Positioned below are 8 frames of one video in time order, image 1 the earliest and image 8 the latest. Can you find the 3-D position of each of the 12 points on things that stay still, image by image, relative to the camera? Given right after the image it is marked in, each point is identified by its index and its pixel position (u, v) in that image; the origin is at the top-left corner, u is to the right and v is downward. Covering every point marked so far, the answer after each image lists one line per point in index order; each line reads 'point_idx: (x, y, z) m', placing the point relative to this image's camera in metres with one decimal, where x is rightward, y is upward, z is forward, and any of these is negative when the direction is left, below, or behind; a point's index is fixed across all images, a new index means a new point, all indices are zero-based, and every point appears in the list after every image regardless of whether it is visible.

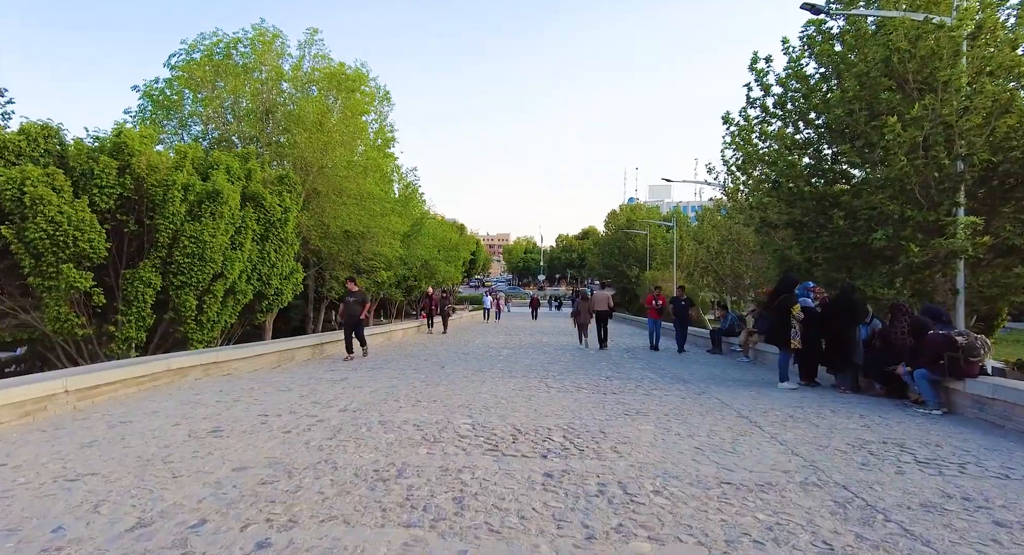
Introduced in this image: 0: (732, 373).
0: (+4.1, -1.8, +11.7) m
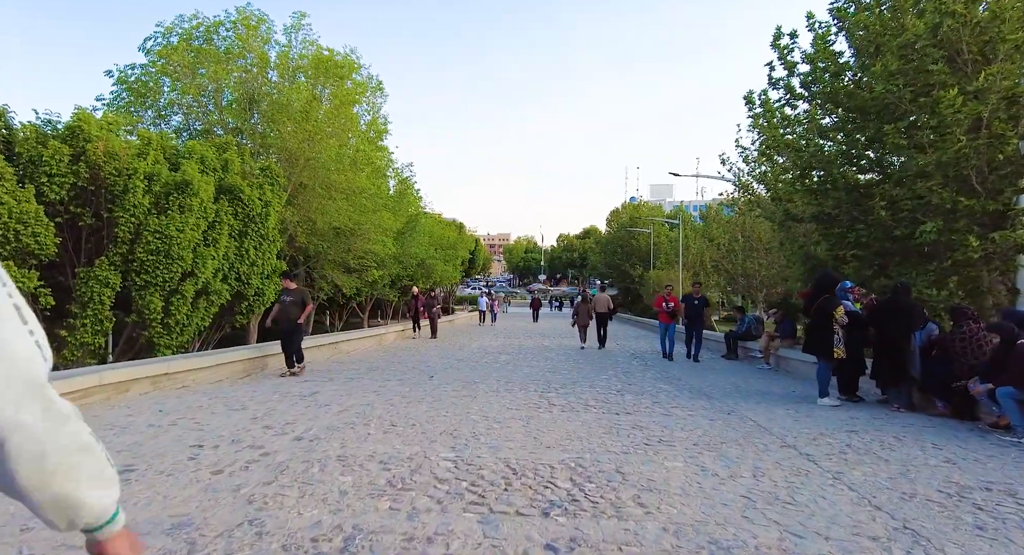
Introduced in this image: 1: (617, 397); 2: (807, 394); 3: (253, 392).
0: (+4.1, -1.8, +10.4) m
1: (+1.5, -1.7, +8.6) m
2: (+4.3, -1.7, +9.0) m
3: (-3.7, -1.6, +8.8) m
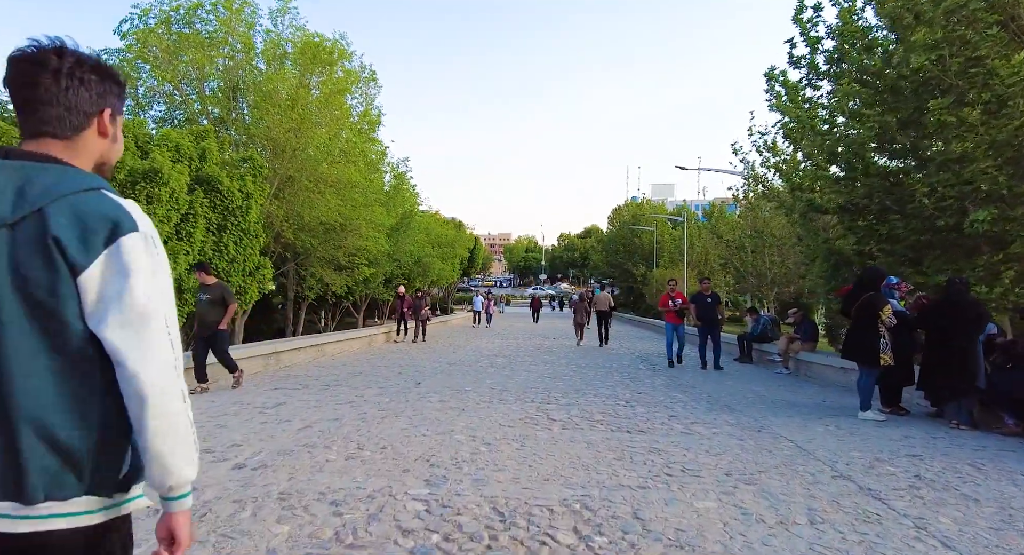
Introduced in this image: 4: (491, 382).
0: (+4.0, -1.7, +9.2) m
1: (+1.4, -1.6, +7.5) m
2: (+4.2, -1.6, +7.9) m
3: (-3.7, -1.5, +7.7) m
4: (-0.3, -1.7, +10.2) m
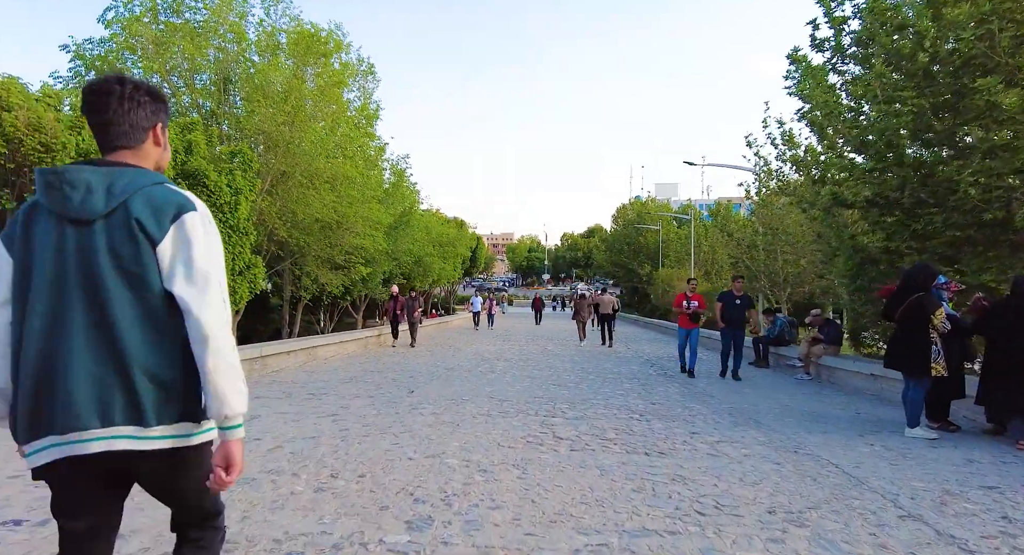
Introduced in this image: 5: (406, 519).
0: (+4.0, -1.7, +8.4) m
1: (+1.4, -1.6, +6.7) m
2: (+4.2, -1.6, +7.0) m
3: (-3.7, -1.5, +6.9) m
4: (-0.3, -1.7, +9.4) m
5: (-0.6, -1.5, +3.8) m
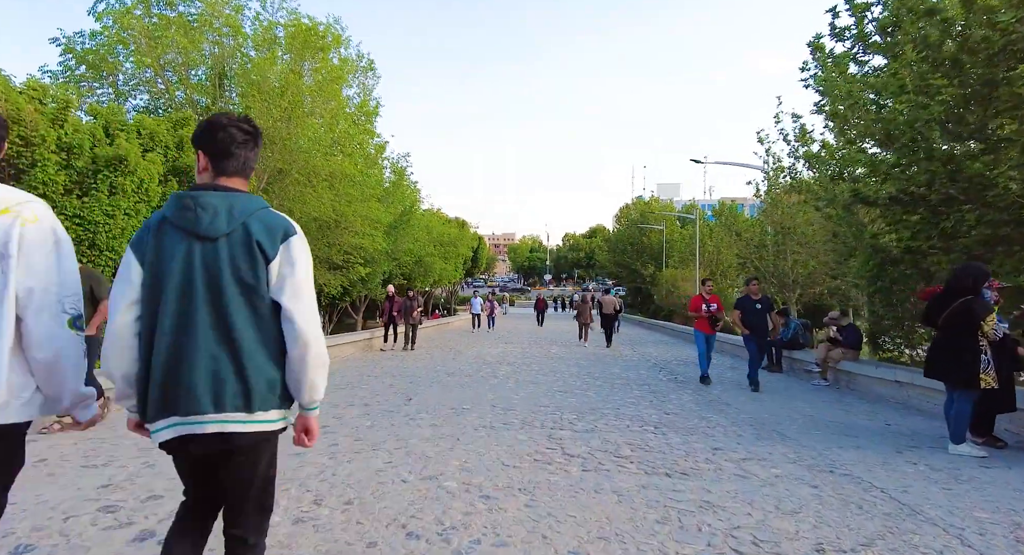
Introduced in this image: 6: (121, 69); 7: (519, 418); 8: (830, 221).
0: (+4.1, -1.7, +7.9) m
1: (+1.4, -1.6, +6.1) m
2: (+4.2, -1.6, +6.5) m
3: (-3.7, -1.5, +6.3) m
4: (-0.3, -1.7, +8.9) m
5: (-0.6, -1.5, +3.3) m
6: (-11.5, +6.2, +18.2) m
7: (+0.1, -1.6, +7.2) m
8: (+7.3, +1.3, +14.1) m
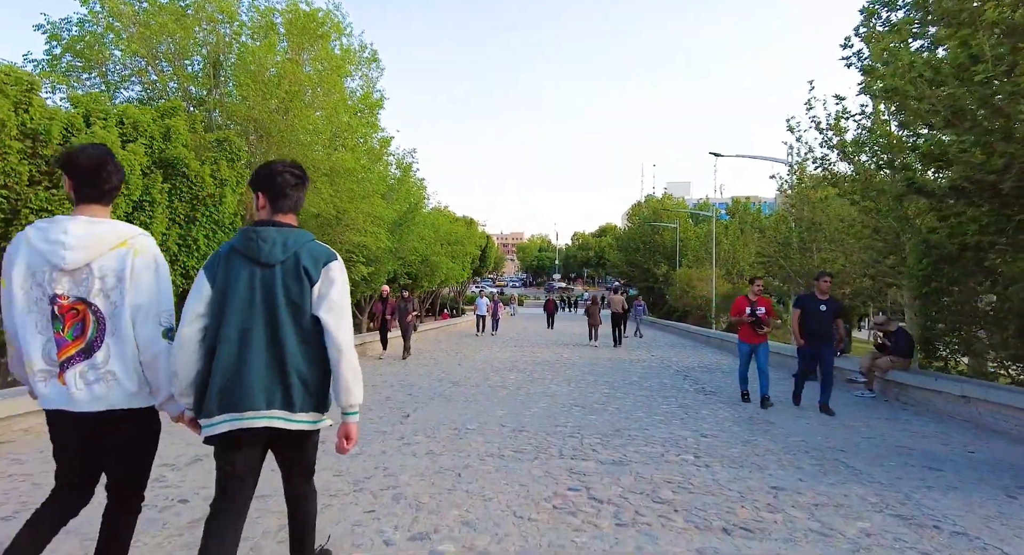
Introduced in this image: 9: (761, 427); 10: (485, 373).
0: (+4.2, -1.7, +6.7) m
1: (+1.6, -1.6, +5.0) m
2: (+4.4, -1.6, +5.4) m
3: (-3.6, -1.5, +5.3) m
4: (-0.1, -1.7, +7.8) m
5: (-0.5, -1.5, +2.2) m
6: (-11.2, +6.2, +17.3) m
7: (+0.2, -1.6, +6.2) m
8: (+7.5, +1.3, +13.0) m
9: (+2.9, -1.7, +7.3) m
10: (-0.5, -1.9, +12.3) m
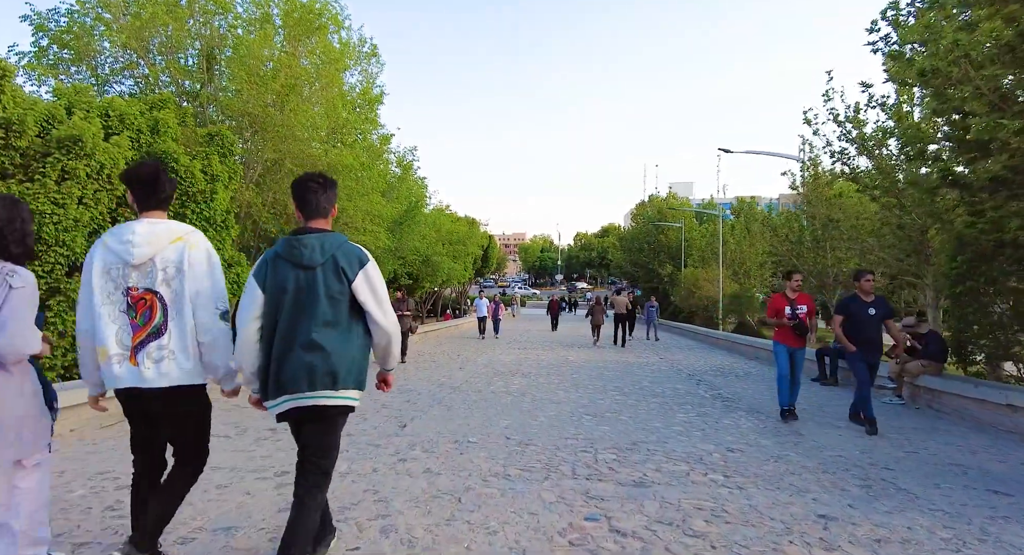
0: (+4.3, -1.7, +6.1) m
1: (+1.6, -1.6, +4.4) m
2: (+4.4, -1.6, +4.7) m
3: (-3.5, -1.5, +4.7) m
4: (-0.1, -1.7, +7.2) m
5: (-0.5, -1.5, +1.6) m
6: (-11.1, +6.2, +16.7) m
7: (+0.3, -1.6, +5.5) m
8: (+7.6, +1.3, +12.3) m
9: (+3.0, -1.7, +6.7) m
10: (-0.4, -1.9, +11.7) m
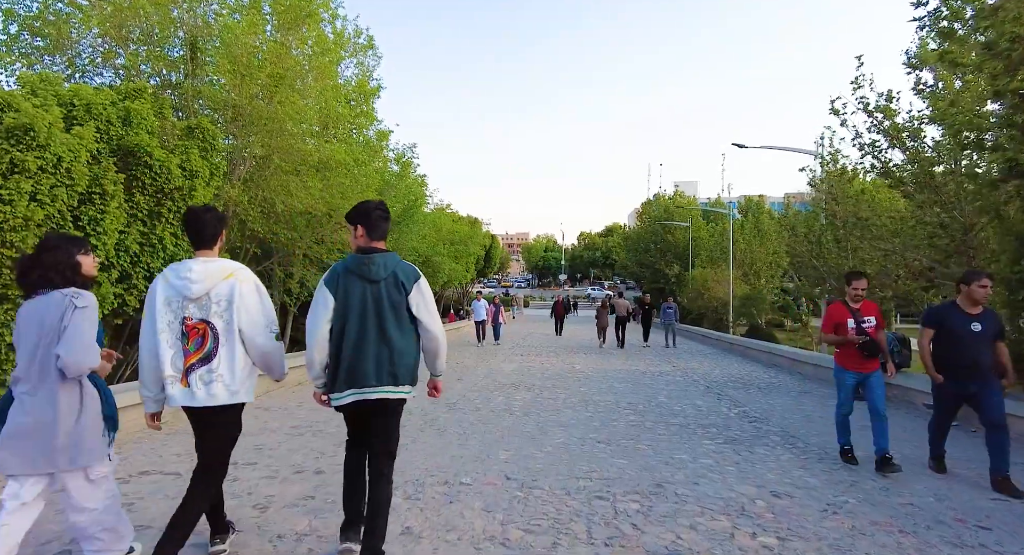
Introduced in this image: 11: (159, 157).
0: (+4.3, -1.8, +5.0) m
1: (+1.6, -1.7, +3.3) m
2: (+4.4, -1.7, +3.7) m
3: (-3.5, -1.6, +3.7) m
4: (0.0, -1.8, +6.1) m
5: (-0.5, -1.5, +0.5) m
6: (-11.1, +6.1, +15.7) m
7: (+0.3, -1.7, +4.5) m
8: (+7.6, +1.2, +11.2) m
9: (+3.0, -1.8, +5.6) m
10: (-0.4, -1.9, +10.6) m
11: (-6.7, +2.3, +11.8) m
